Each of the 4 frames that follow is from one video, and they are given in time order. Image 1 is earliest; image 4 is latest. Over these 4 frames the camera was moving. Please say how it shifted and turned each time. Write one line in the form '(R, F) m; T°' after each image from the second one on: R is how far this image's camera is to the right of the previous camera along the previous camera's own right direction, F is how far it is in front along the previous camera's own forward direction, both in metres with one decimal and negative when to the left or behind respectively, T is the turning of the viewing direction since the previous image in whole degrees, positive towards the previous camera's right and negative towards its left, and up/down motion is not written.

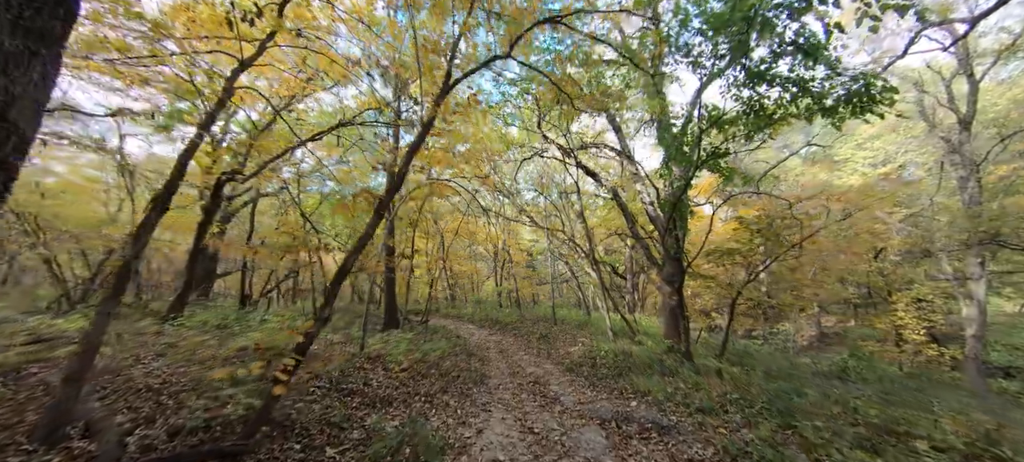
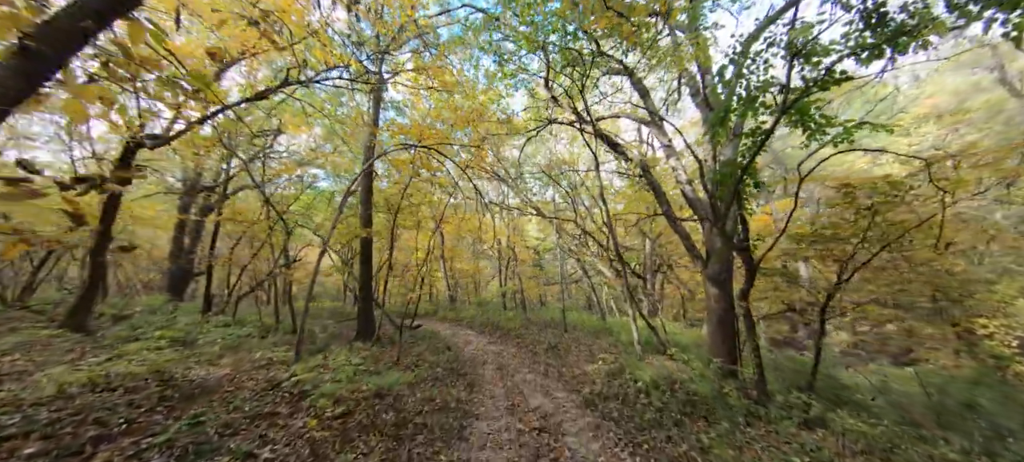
(+0.2, +2.2) m; -1°
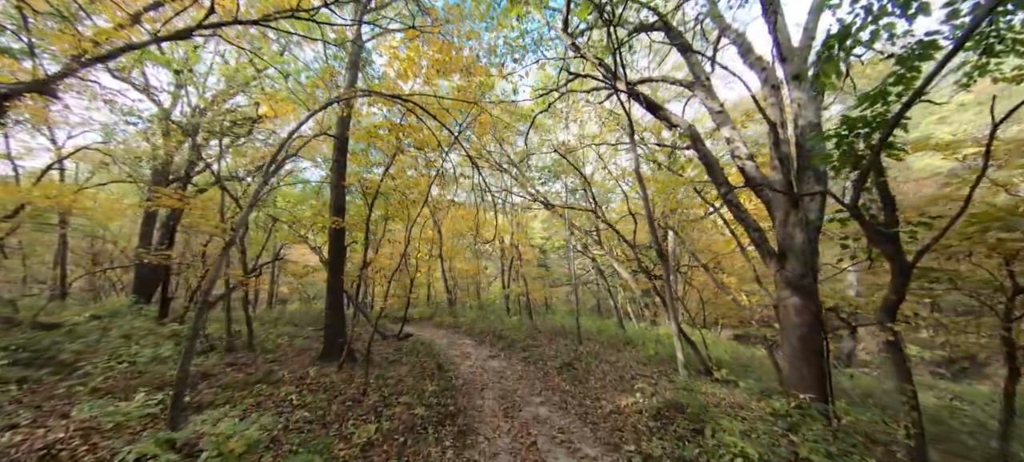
(-0.1, +2.0) m; 0°
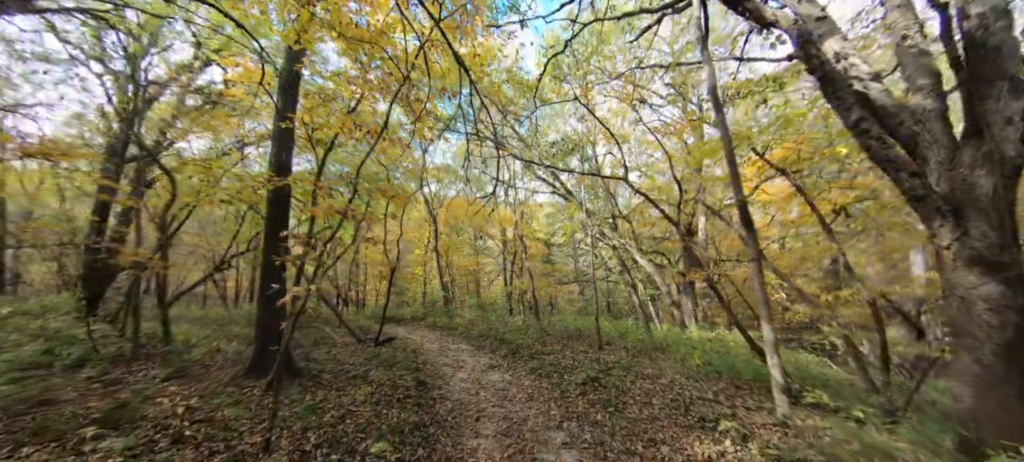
(-0.1, +2.2) m; 0°
